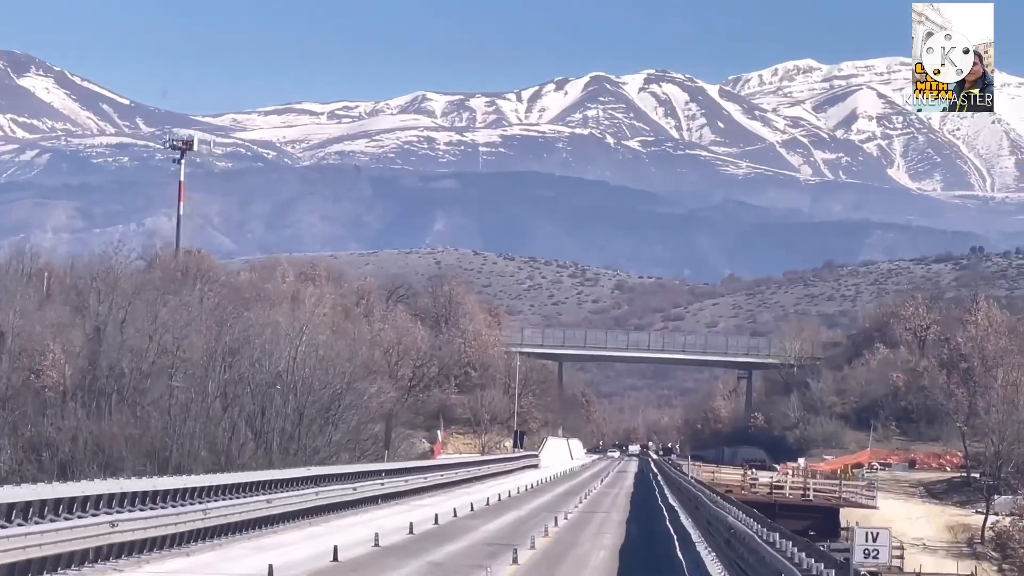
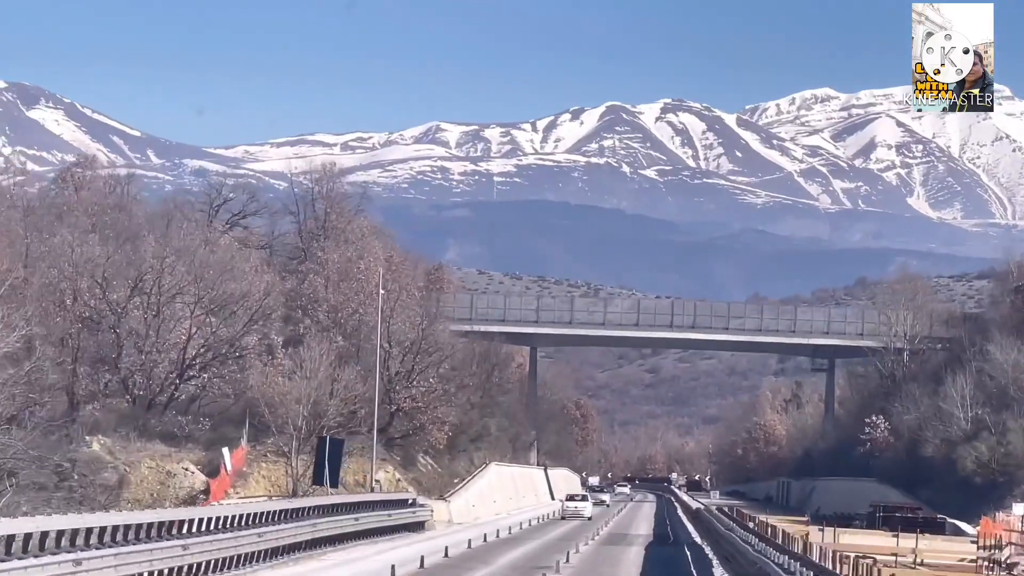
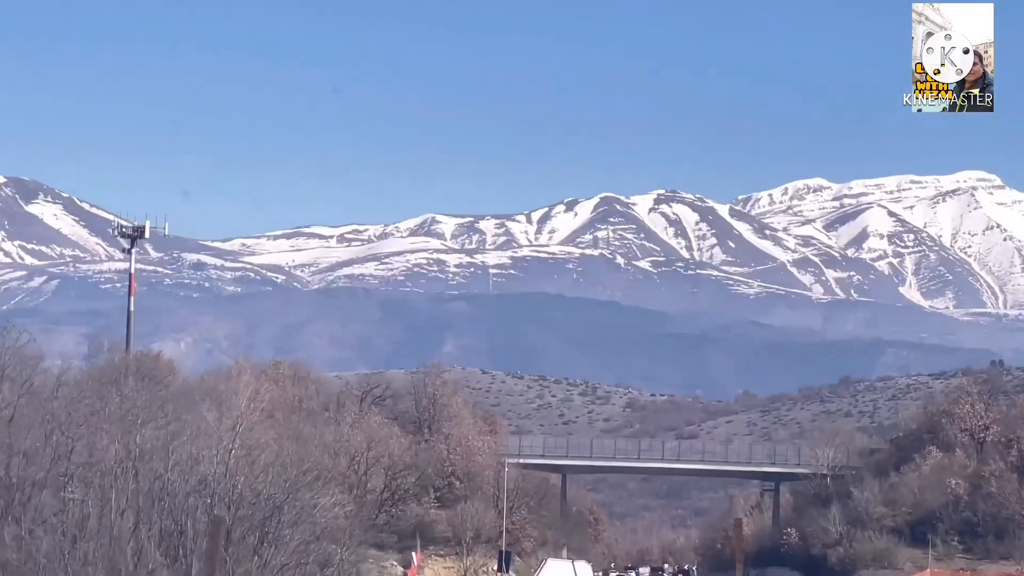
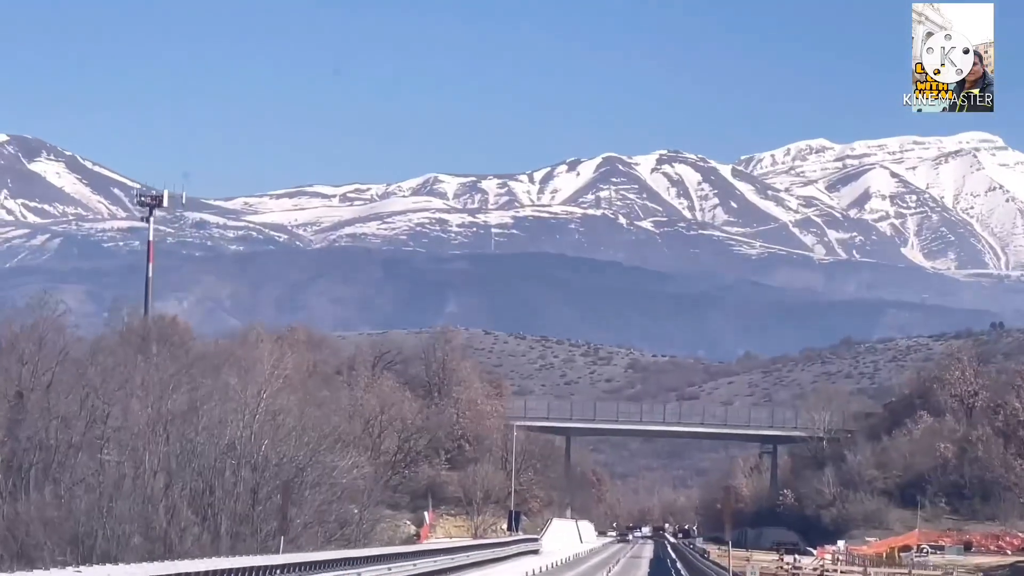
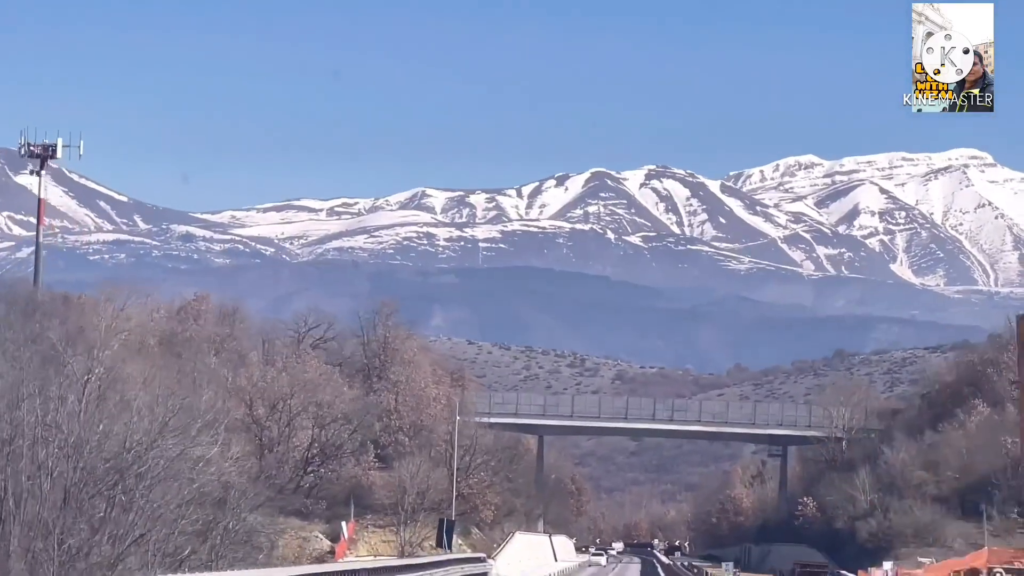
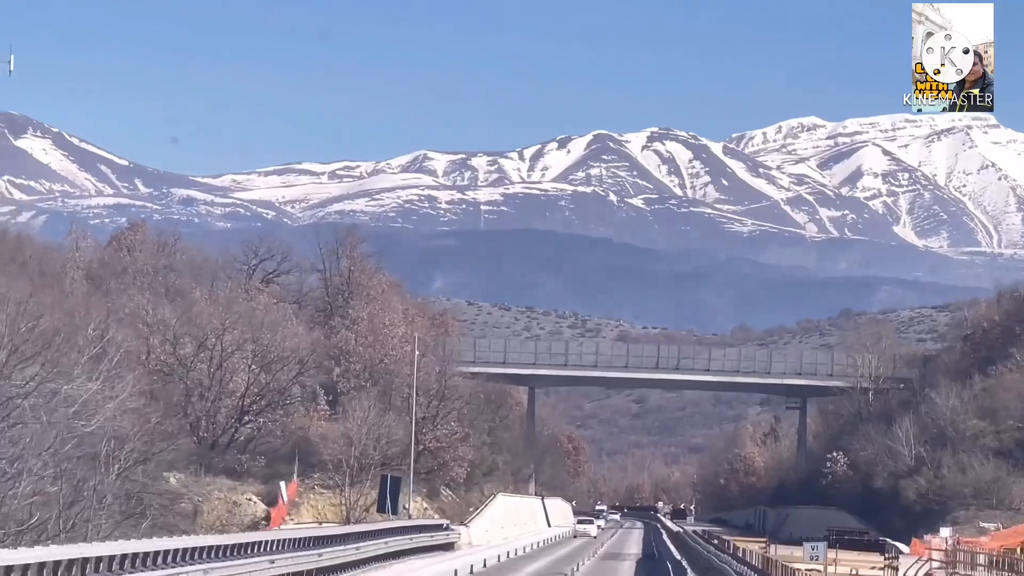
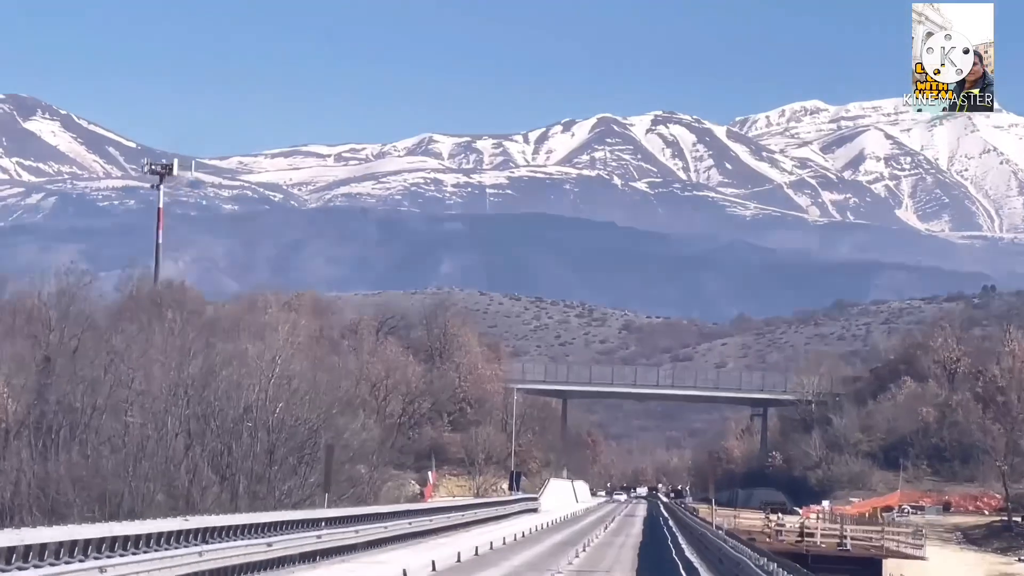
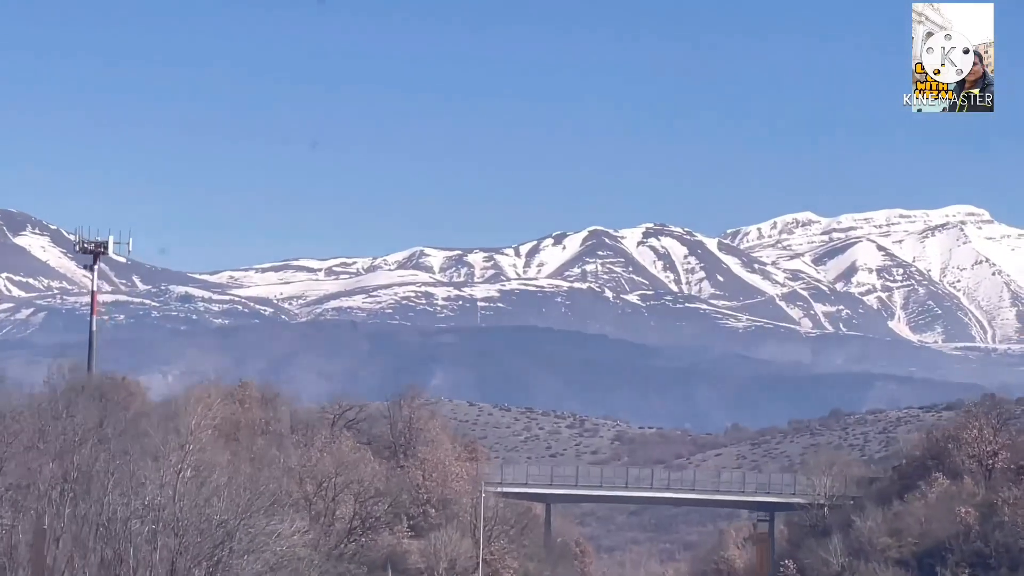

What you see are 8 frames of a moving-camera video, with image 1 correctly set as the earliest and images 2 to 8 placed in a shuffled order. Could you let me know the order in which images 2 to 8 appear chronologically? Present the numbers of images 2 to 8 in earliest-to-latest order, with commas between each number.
7, 4, 3, 8, 5, 6, 2
